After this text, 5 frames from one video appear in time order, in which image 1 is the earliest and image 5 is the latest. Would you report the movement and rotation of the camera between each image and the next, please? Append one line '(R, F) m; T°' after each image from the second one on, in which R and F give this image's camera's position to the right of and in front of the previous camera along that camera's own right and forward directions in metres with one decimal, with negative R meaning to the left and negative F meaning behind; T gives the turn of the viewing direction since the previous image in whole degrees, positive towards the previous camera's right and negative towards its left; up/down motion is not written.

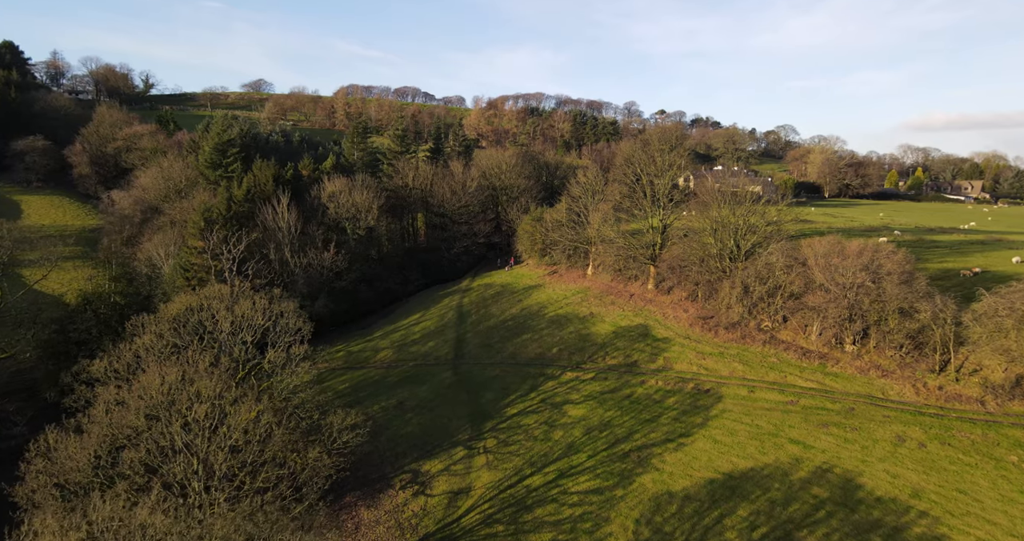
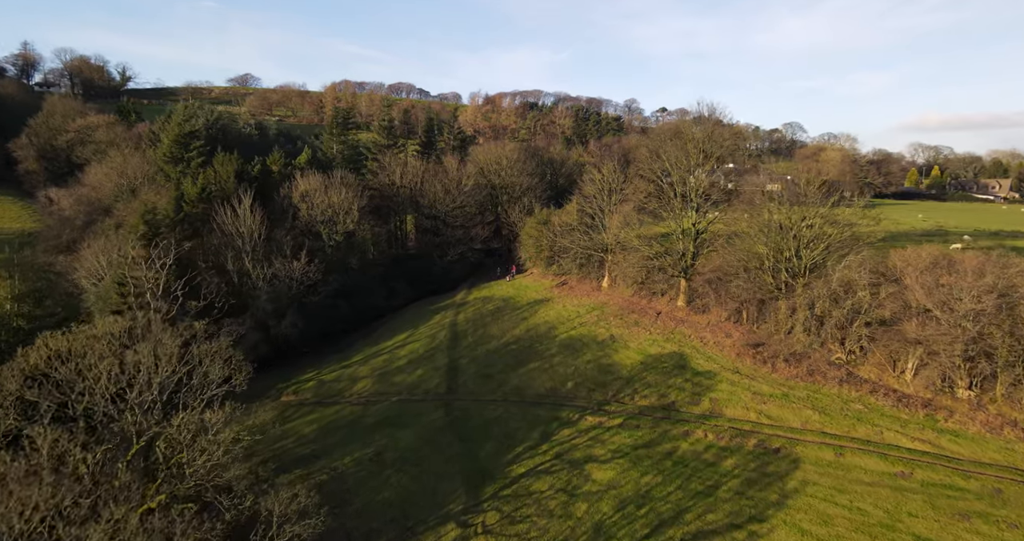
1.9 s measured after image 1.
(-0.4, +8.1) m; 0°
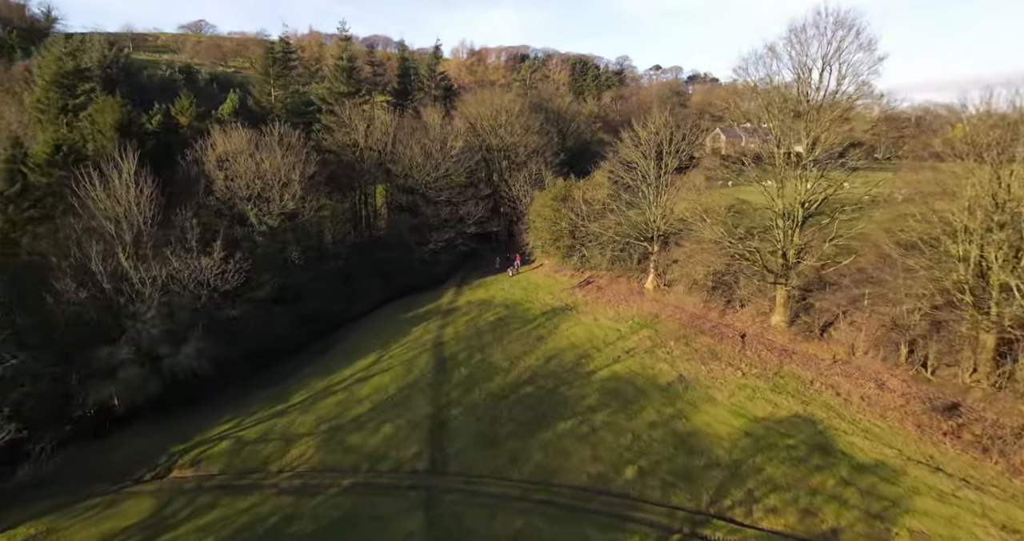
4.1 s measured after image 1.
(-1.3, +14.5) m; +1°
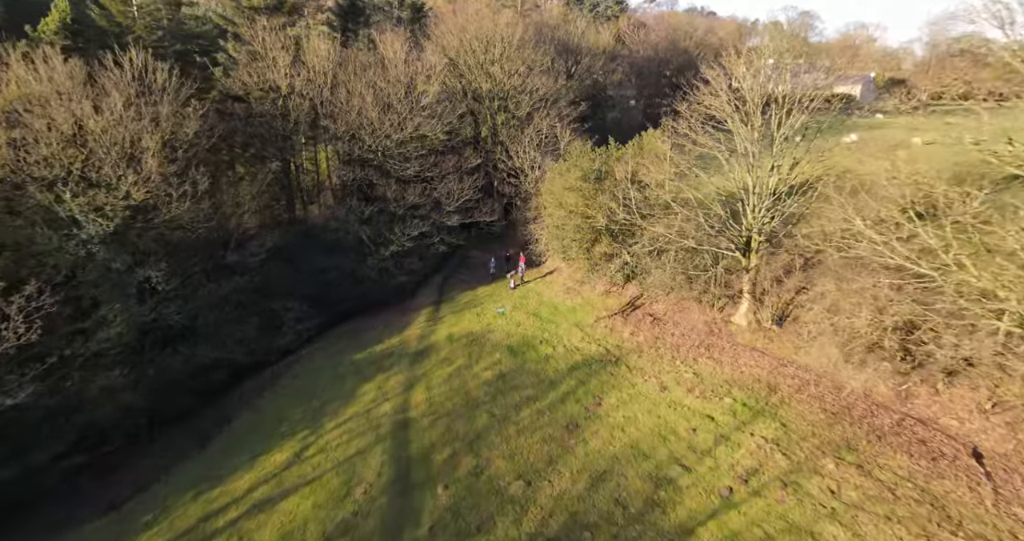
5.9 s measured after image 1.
(-0.9, +14.7) m; +2°
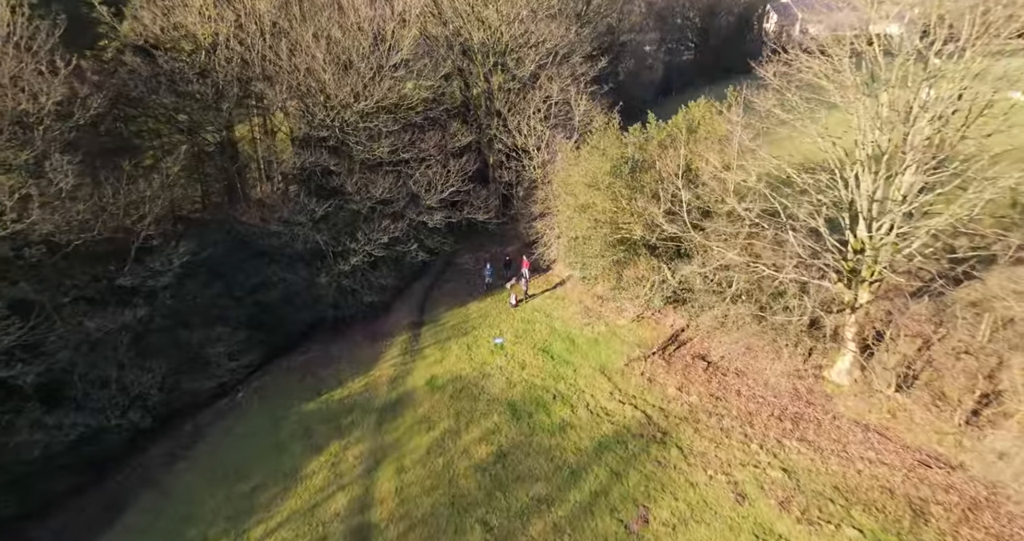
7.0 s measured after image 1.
(-0.3, +7.2) m; +1°
